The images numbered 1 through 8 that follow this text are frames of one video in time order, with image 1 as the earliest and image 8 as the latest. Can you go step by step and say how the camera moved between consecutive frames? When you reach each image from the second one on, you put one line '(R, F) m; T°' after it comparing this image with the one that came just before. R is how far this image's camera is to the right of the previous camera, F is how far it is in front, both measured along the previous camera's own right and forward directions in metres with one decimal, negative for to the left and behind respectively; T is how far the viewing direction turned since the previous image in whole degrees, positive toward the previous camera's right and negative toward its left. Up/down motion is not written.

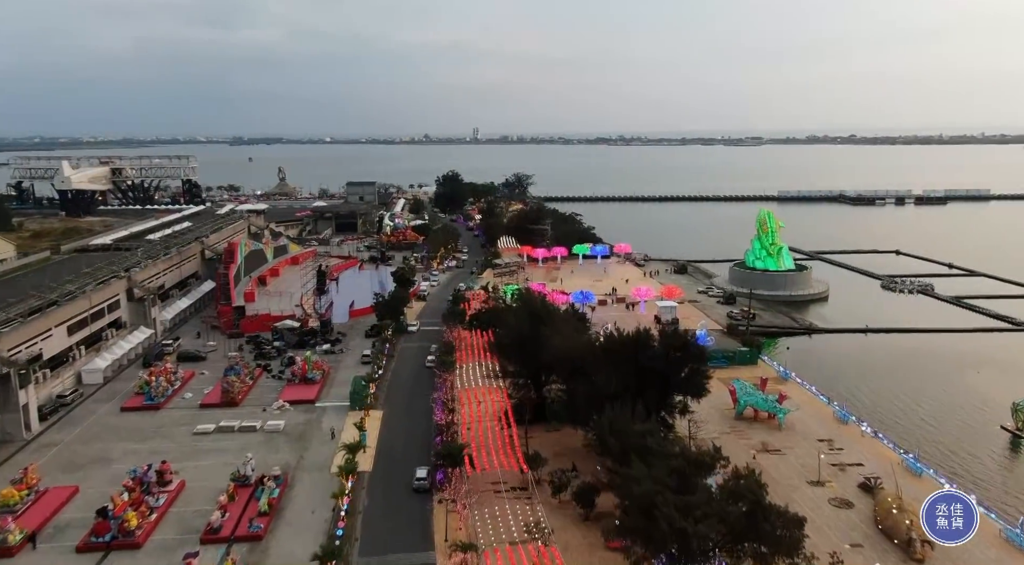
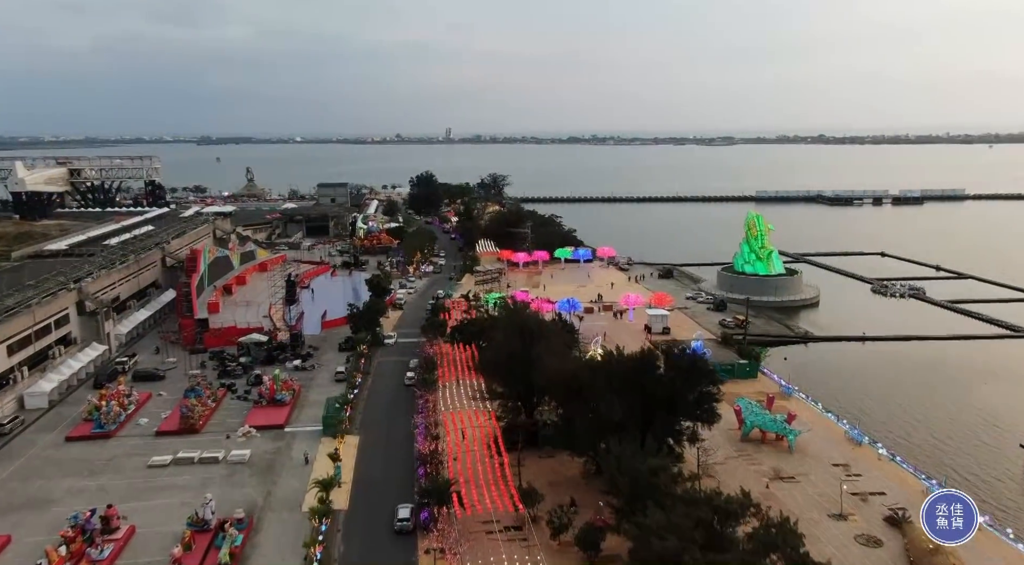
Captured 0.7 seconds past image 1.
(-0.5, +2.3) m; +2°
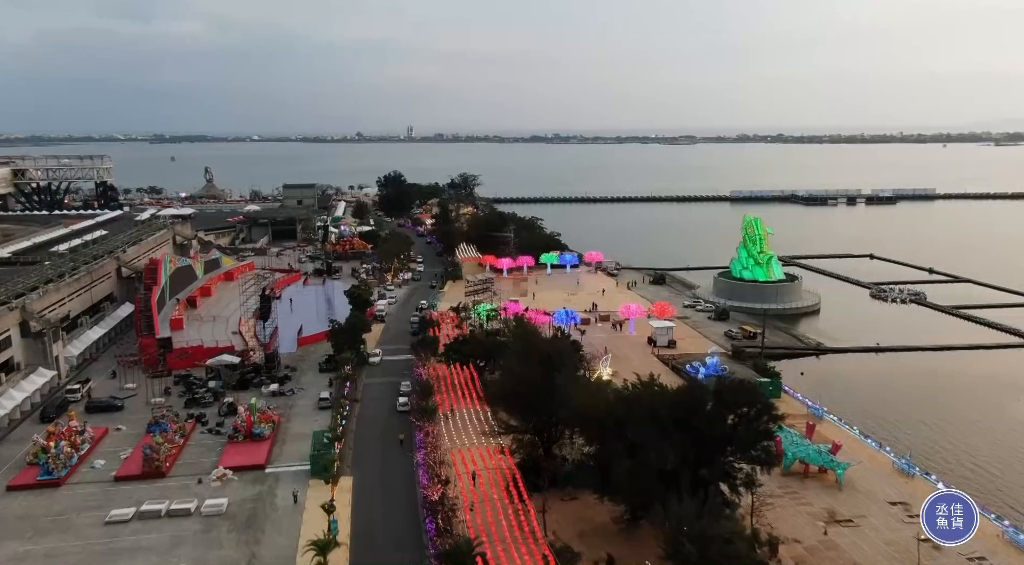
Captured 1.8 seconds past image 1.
(-1.5, +3.0) m; +3°
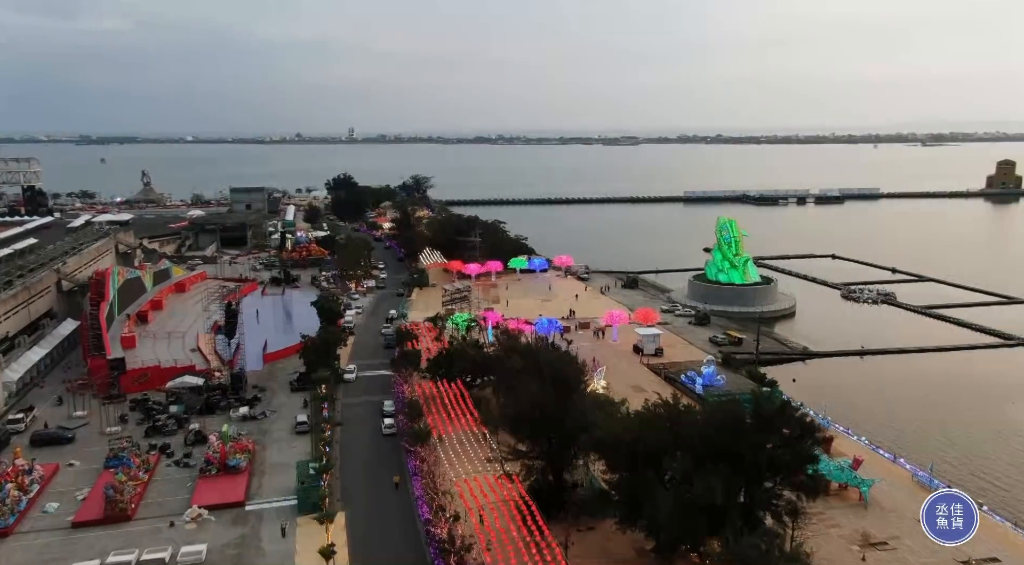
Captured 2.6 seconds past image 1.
(-1.7, +1.9) m; +4°
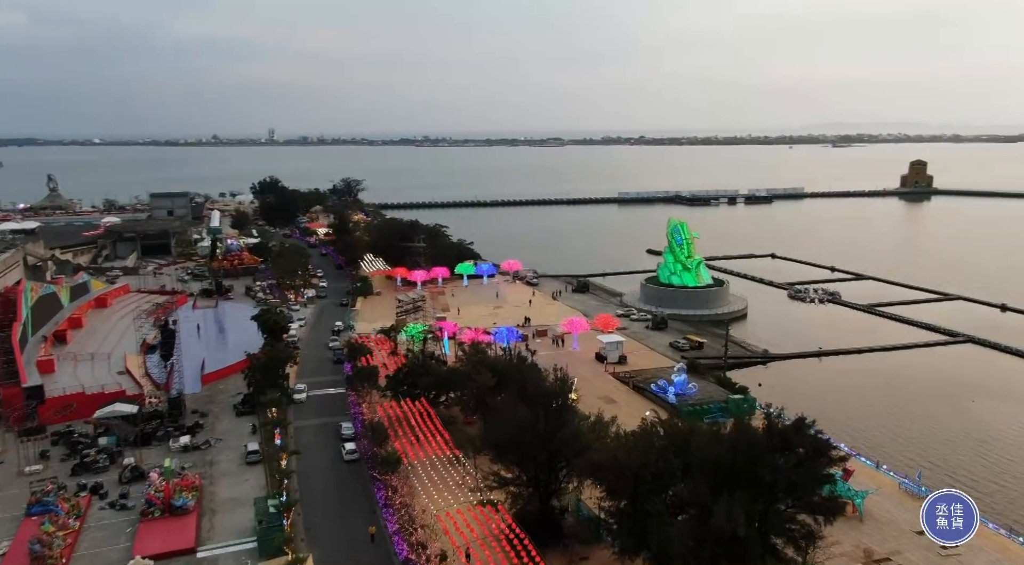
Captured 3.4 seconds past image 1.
(-1.3, +1.8) m; +5°
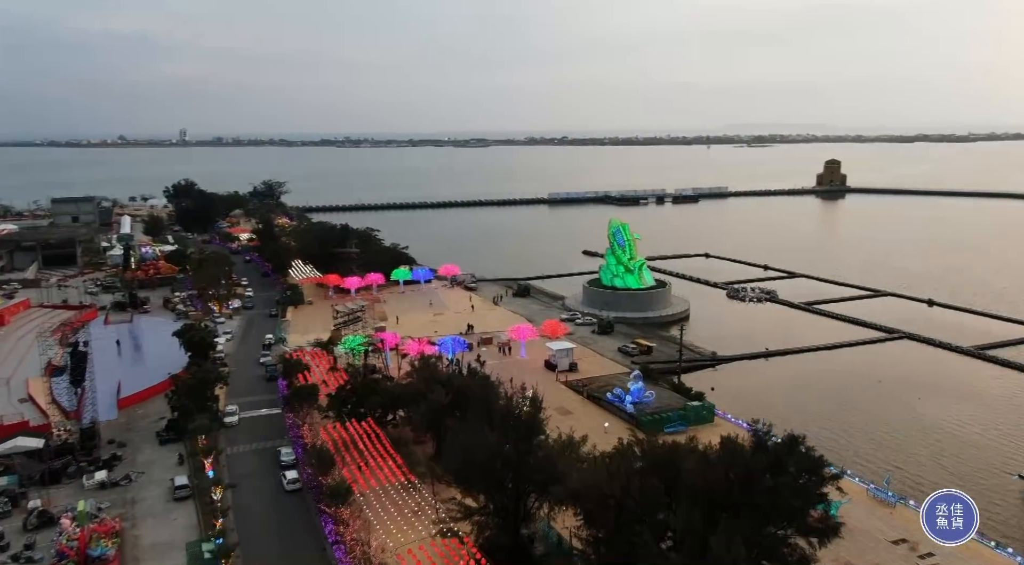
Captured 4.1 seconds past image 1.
(-0.8, +1.6) m; +6°
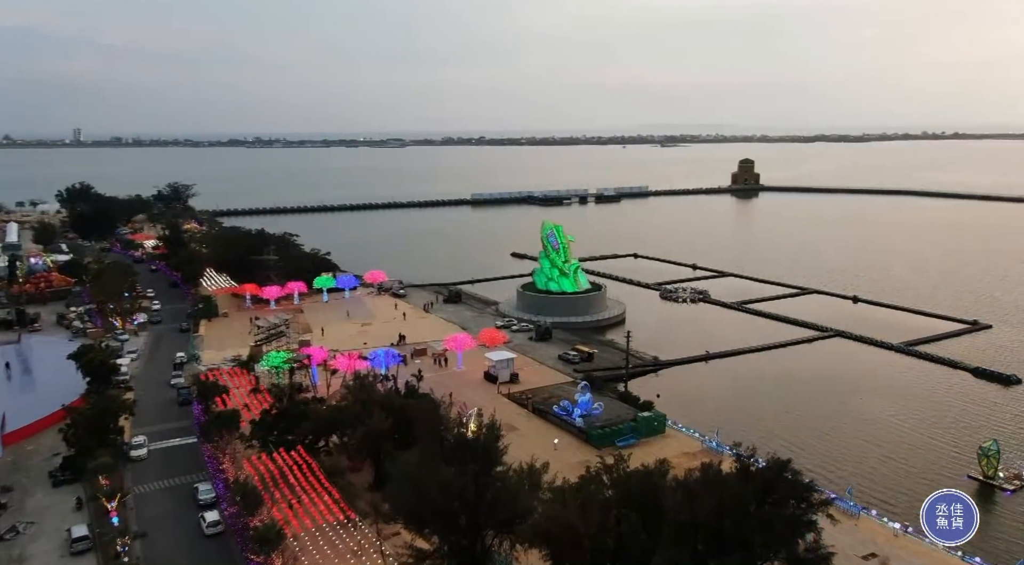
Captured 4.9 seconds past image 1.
(-0.7, +1.9) m; +6°
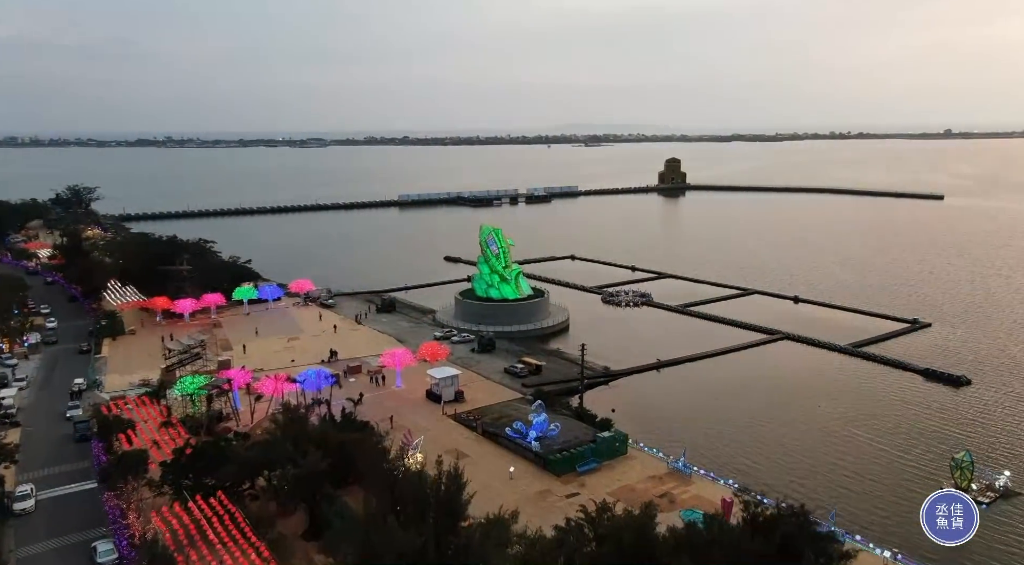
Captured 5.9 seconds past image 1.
(-0.6, +2.4) m; +5°
